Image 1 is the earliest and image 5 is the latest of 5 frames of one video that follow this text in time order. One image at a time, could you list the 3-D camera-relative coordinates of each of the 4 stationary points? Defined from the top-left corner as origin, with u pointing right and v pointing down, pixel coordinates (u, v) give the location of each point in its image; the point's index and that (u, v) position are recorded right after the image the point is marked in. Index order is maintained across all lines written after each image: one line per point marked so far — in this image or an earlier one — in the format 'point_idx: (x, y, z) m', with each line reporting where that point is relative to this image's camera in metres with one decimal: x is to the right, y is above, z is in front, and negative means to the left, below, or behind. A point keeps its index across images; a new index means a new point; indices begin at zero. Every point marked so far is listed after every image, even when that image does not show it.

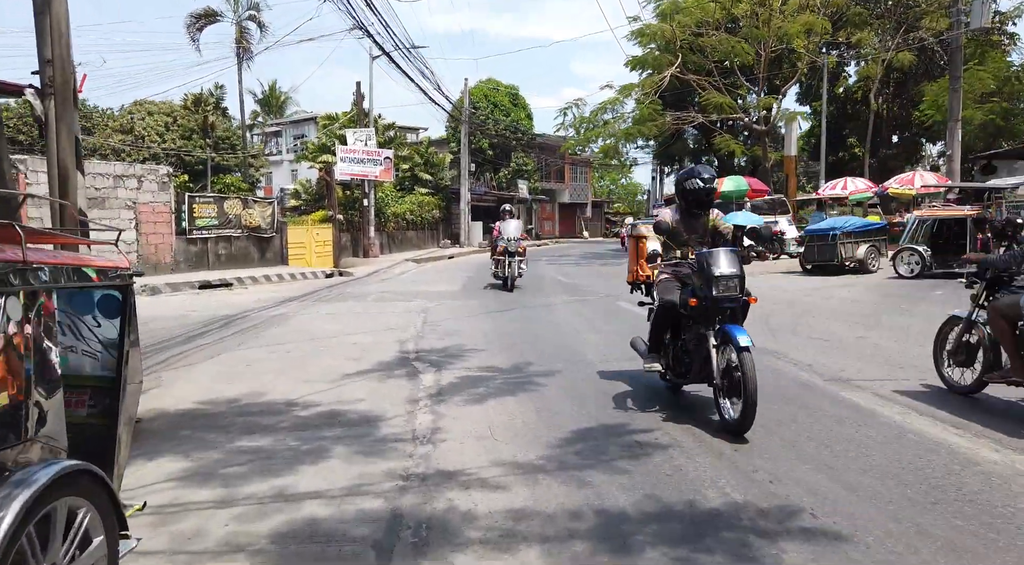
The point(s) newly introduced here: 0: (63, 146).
0: (-3.2, +1.0, +5.2) m
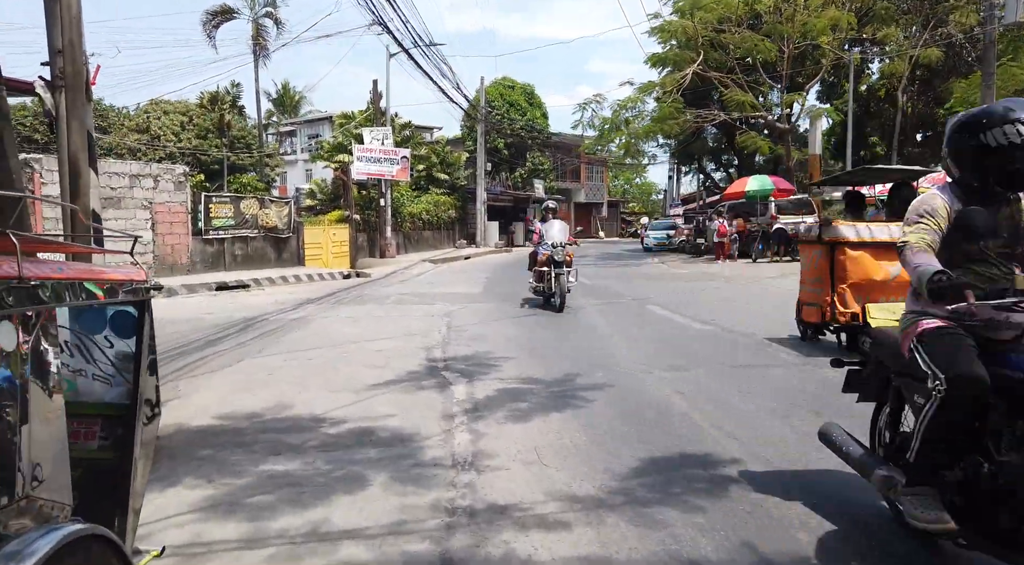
0: (-2.9, +1.0, +4.8) m
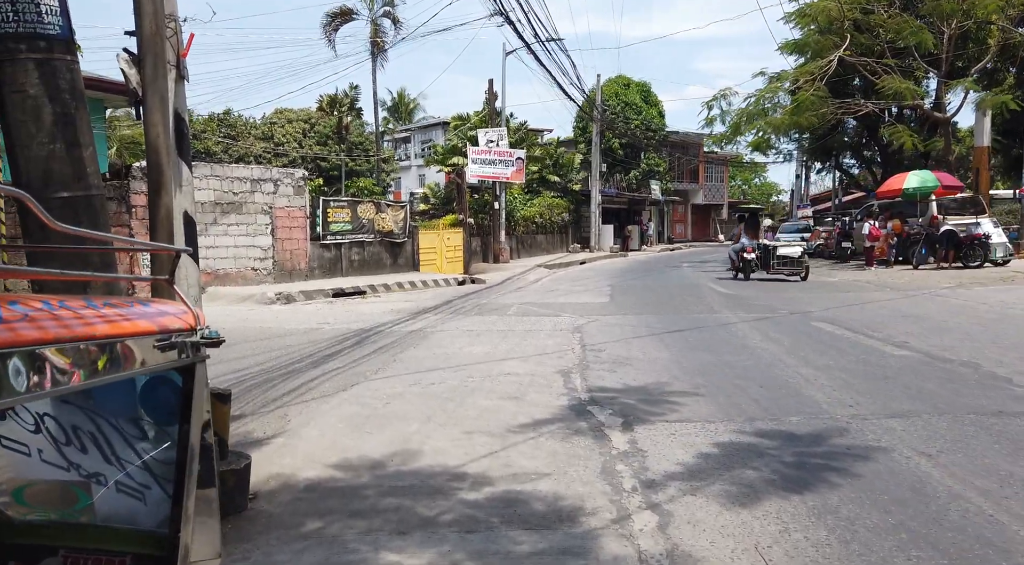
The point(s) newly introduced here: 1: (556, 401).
0: (-1.9, +0.8, +3.9) m
1: (+0.4, -1.0, +6.3) m
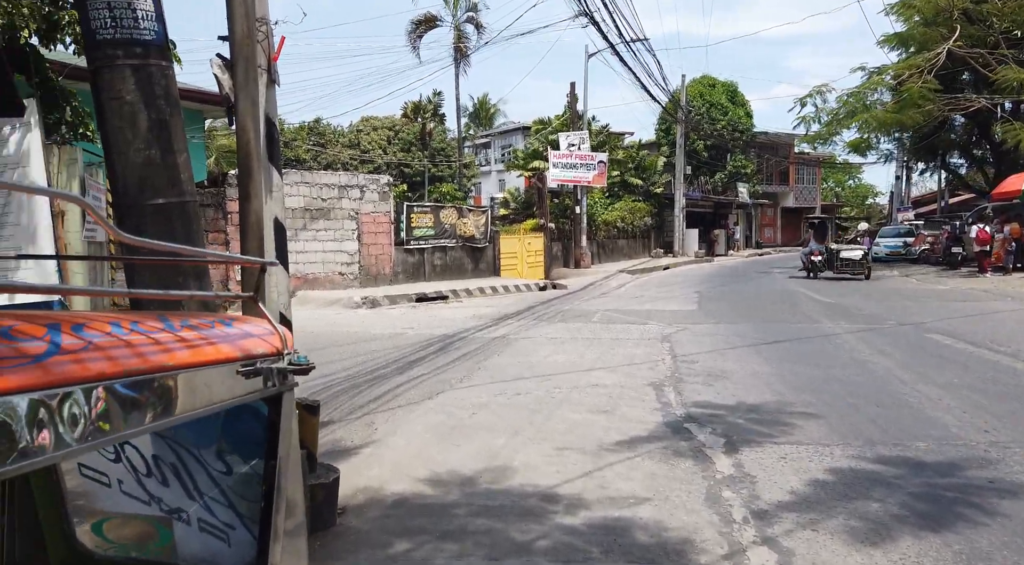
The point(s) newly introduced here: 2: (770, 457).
0: (-1.4, +0.8, +3.8) m
1: (+1.1, -1.1, +6.0) m
2: (+1.7, -1.1, +4.7) m
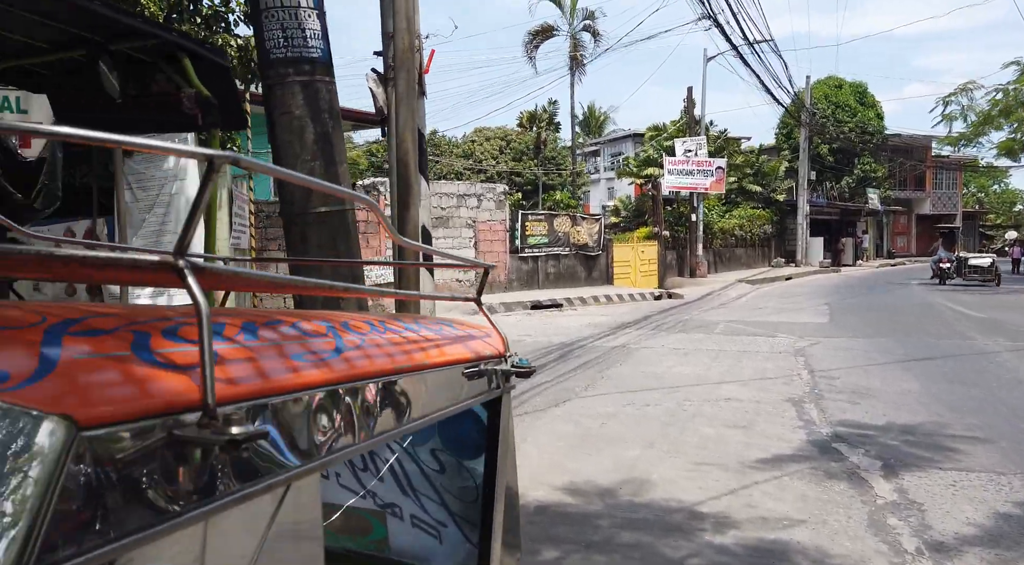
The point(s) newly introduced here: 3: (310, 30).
0: (-0.6, +0.8, +3.9) m
1: (+2.2, -1.2, +5.7) m
2: (+2.5, -1.2, +4.3) m
3: (-1.1, +1.3, +3.9) m
